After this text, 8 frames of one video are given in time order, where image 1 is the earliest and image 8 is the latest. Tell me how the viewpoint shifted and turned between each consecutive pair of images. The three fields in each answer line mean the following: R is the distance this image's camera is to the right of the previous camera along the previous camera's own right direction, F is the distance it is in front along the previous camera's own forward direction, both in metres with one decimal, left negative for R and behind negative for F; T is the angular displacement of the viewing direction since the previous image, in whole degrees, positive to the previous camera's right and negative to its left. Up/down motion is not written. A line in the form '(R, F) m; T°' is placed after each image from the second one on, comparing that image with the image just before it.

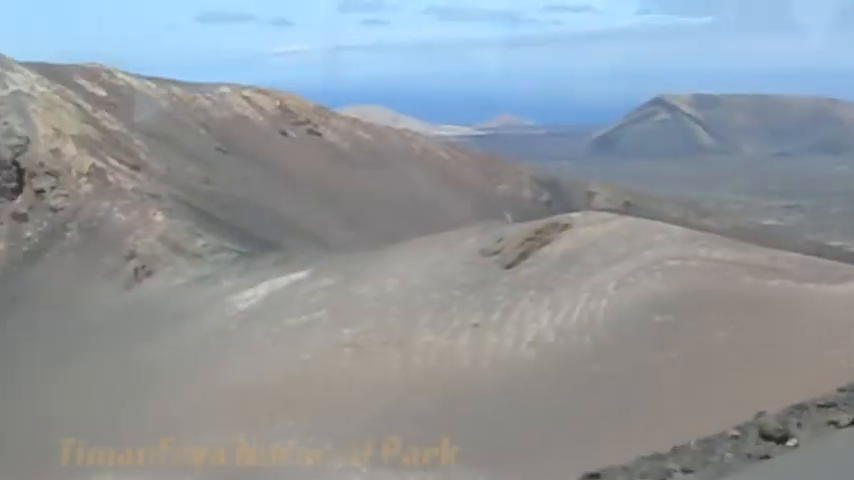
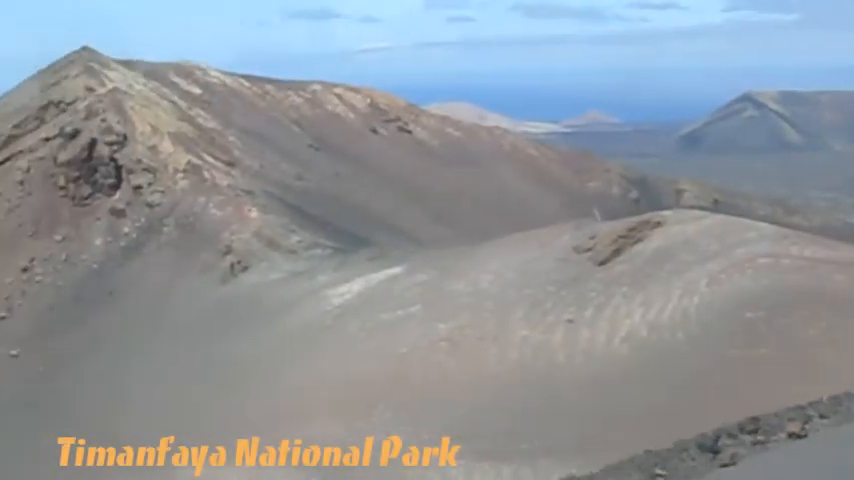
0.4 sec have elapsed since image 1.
(0.0, -0.2) m; -2°
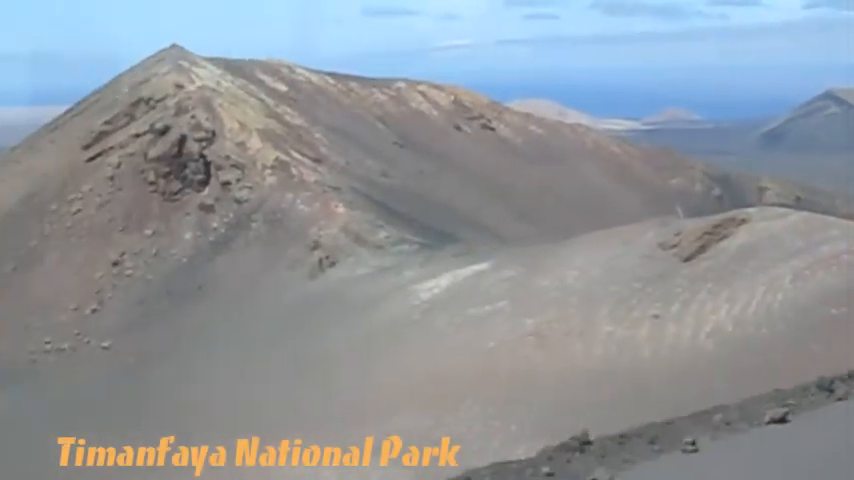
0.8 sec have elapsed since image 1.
(0.0, -0.2) m; -2°
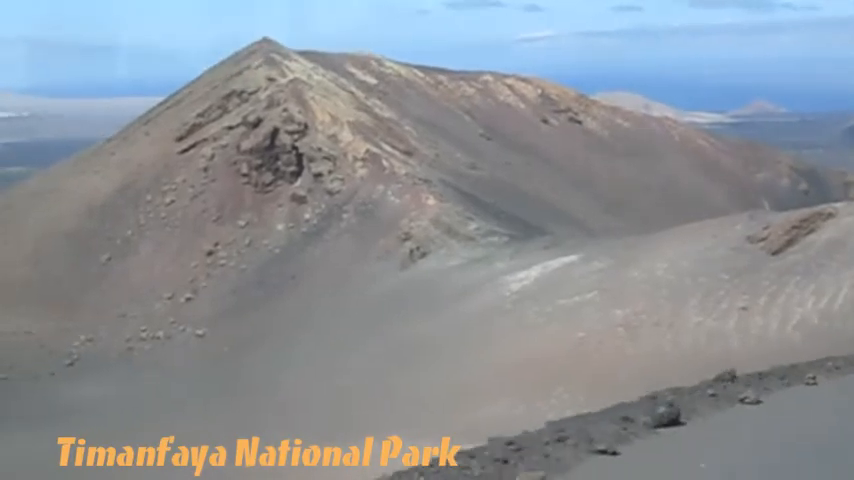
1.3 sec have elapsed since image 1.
(-0.1, -0.2) m; -2°
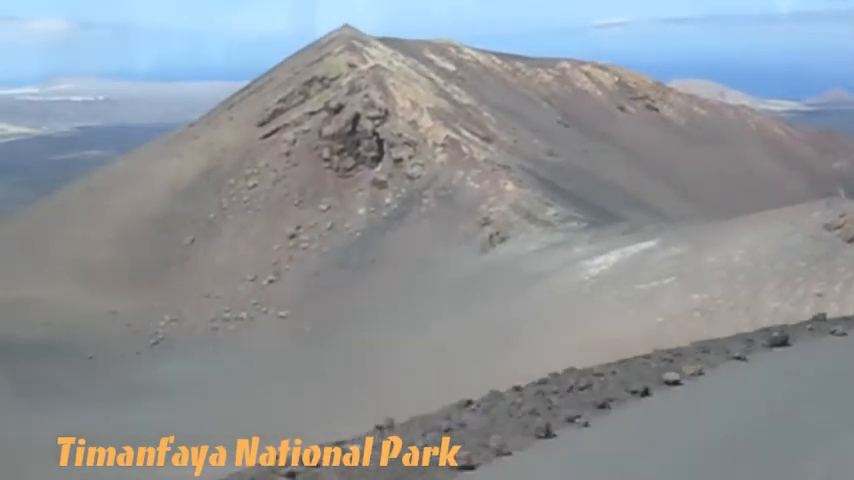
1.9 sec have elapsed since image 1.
(0.0, -0.2) m; -2°
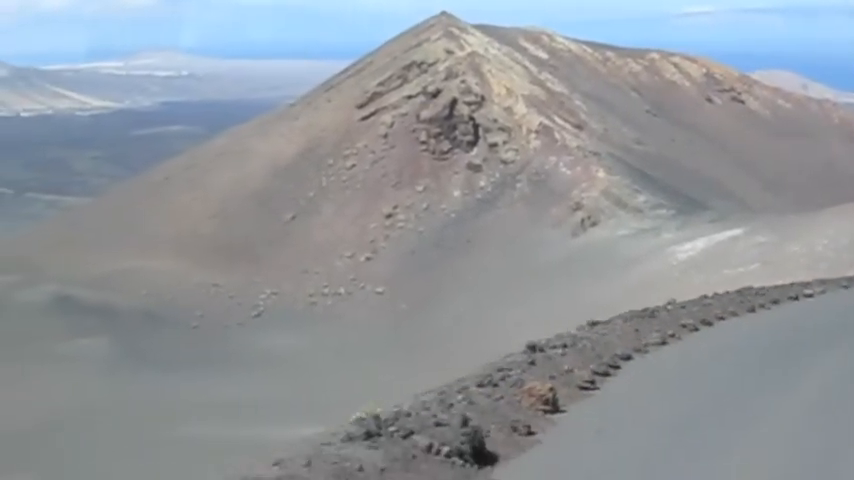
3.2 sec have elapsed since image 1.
(-0.1, -0.6) m; -2°
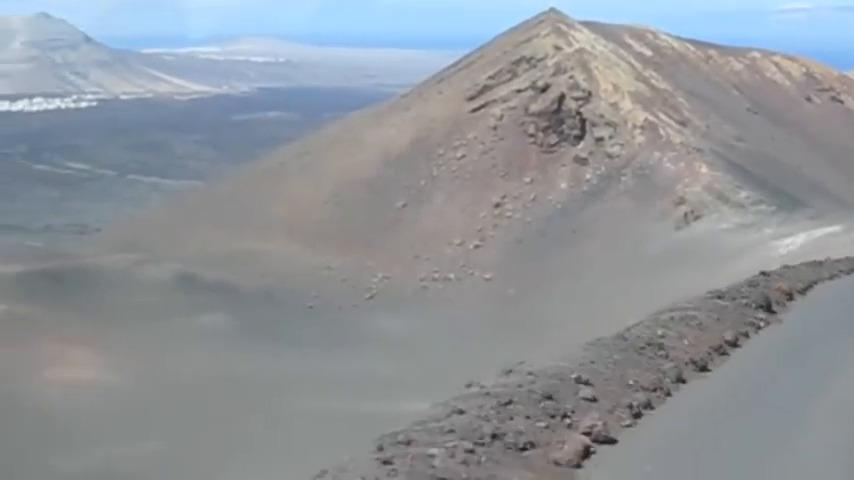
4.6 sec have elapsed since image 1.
(-0.1, -0.6) m; -2°
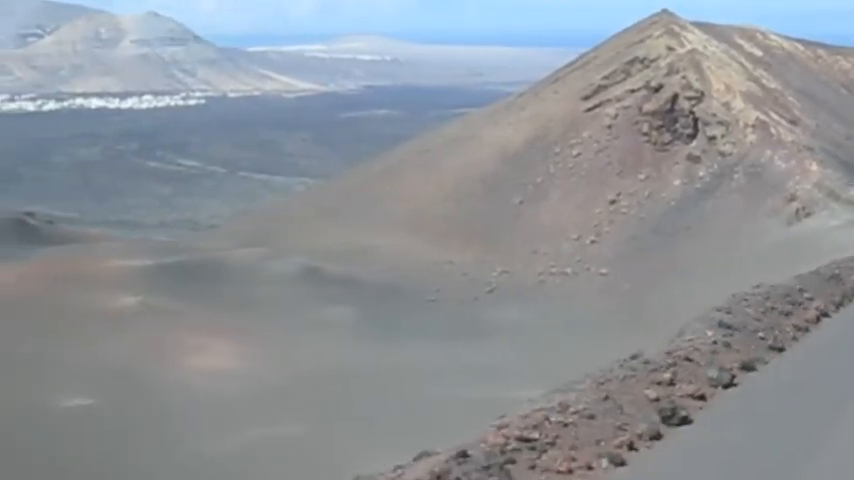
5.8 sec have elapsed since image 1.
(-0.1, -0.6) m; -3°
